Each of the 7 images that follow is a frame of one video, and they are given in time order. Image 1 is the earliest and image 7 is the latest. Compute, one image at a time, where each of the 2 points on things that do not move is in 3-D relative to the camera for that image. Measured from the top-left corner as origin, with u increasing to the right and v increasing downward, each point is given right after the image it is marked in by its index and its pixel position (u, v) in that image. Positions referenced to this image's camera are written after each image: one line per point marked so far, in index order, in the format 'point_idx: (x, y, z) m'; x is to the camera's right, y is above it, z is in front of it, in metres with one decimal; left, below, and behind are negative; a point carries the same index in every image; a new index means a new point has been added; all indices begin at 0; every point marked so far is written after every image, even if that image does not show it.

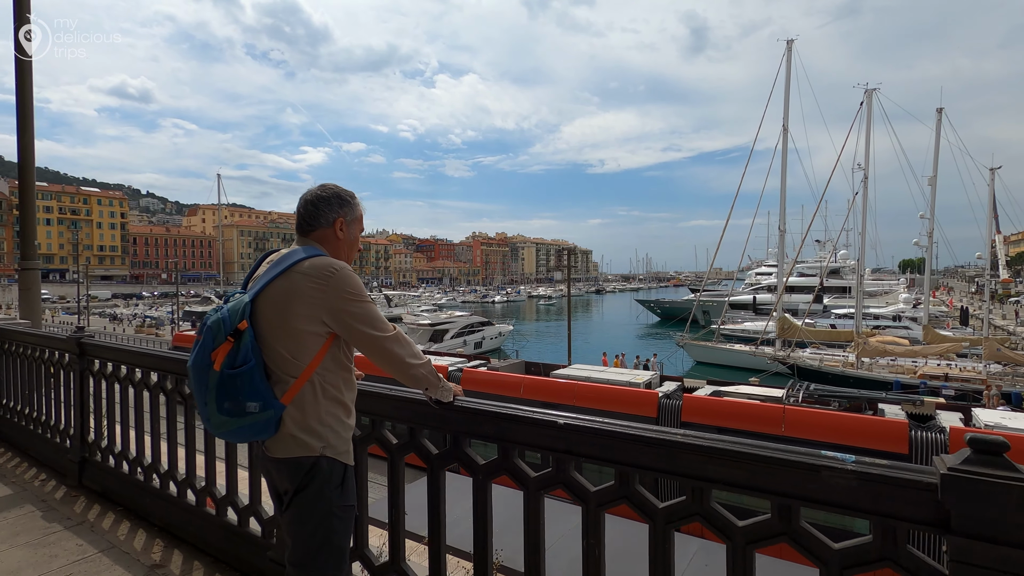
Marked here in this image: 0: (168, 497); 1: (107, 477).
0: (-1.4, -0.8, +2.2) m
1: (-1.9, -0.9, +2.5) m
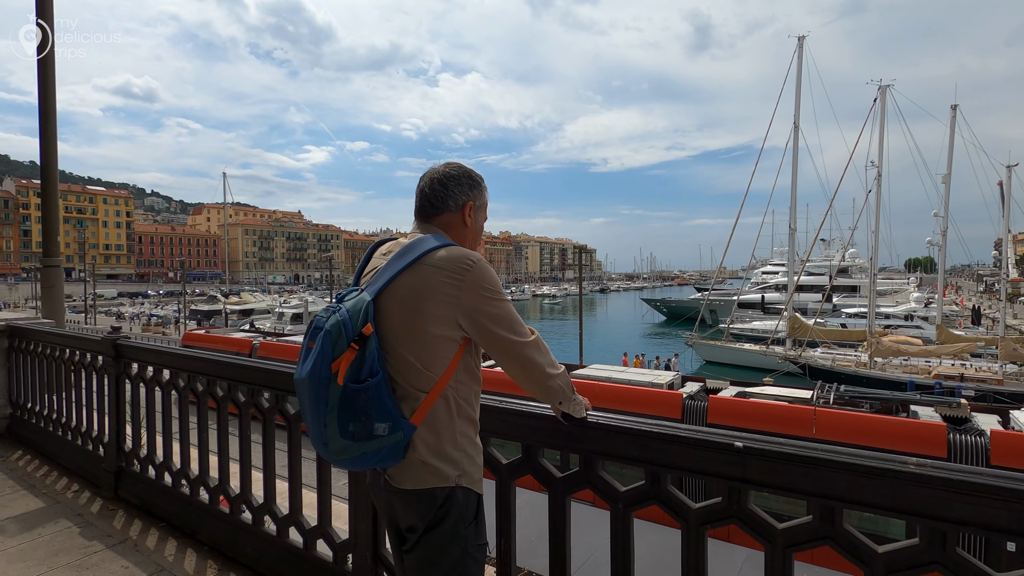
0: (-1.1, -0.8, +2.0) m
1: (-1.6, -0.9, +2.3) m
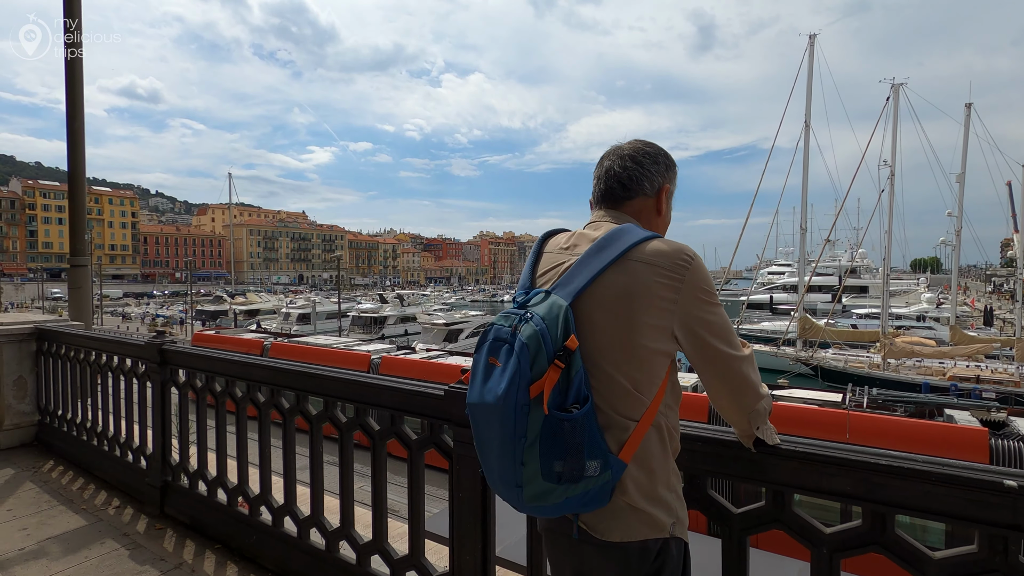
0: (-0.8, -0.8, +1.8) m
1: (-1.3, -0.9, +2.1) m
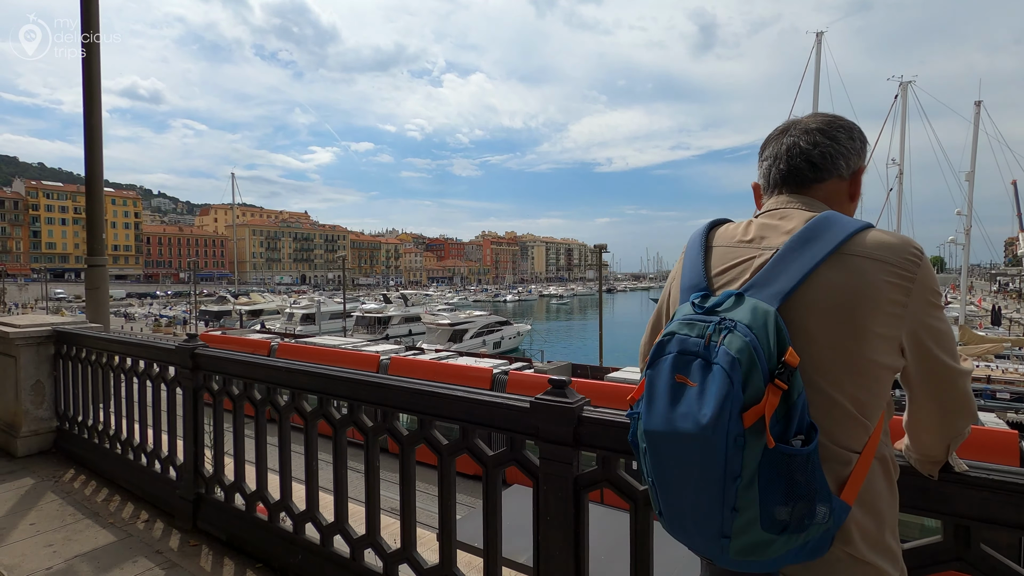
0: (-0.6, -0.8, +1.7) m
1: (-1.1, -0.9, +2.0) m
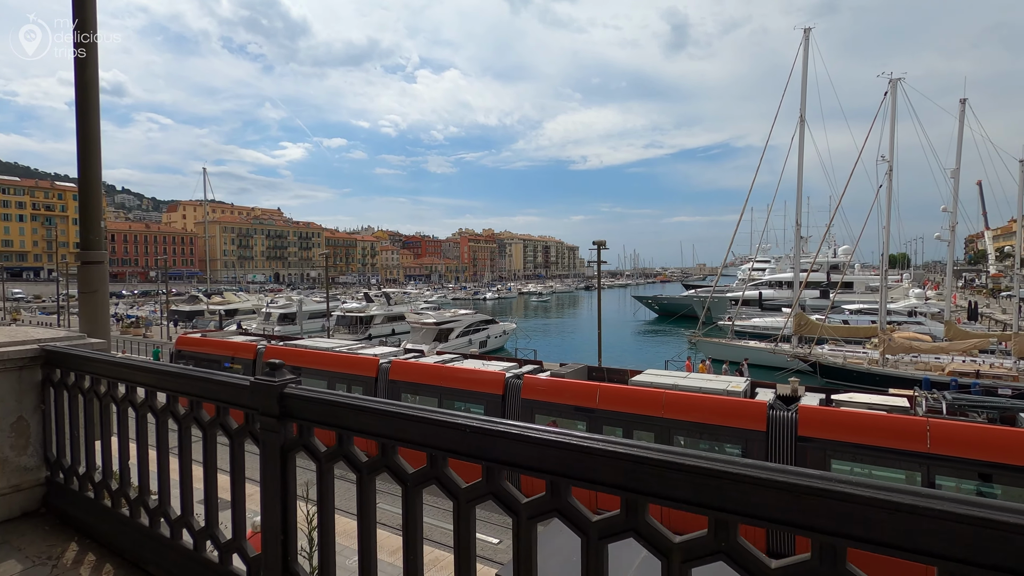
0: (+0.1, -0.9, +1.0) m
1: (-0.4, -0.9, +1.3) m
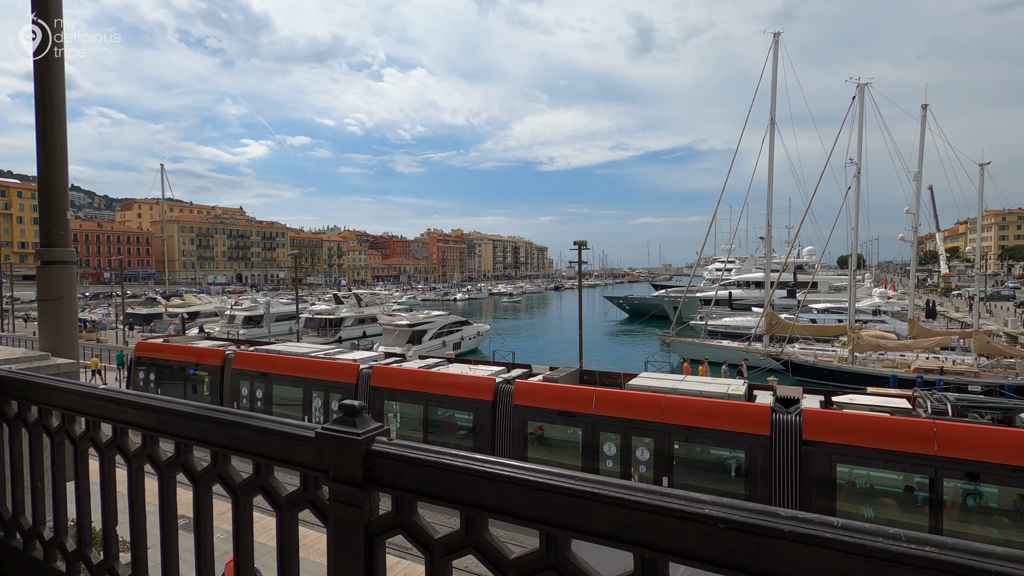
0: (+0.5, -0.9, +0.6) m
1: (0.0, -0.9, +0.9) m
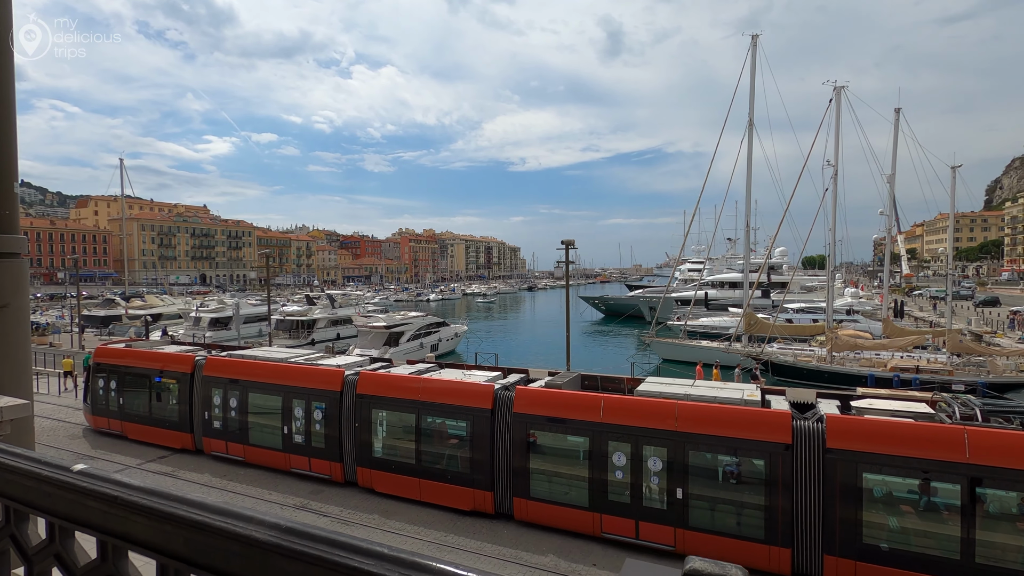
0: (+1.0, -0.9, +0.1) m
1: (+0.4, -0.9, +0.3) m
